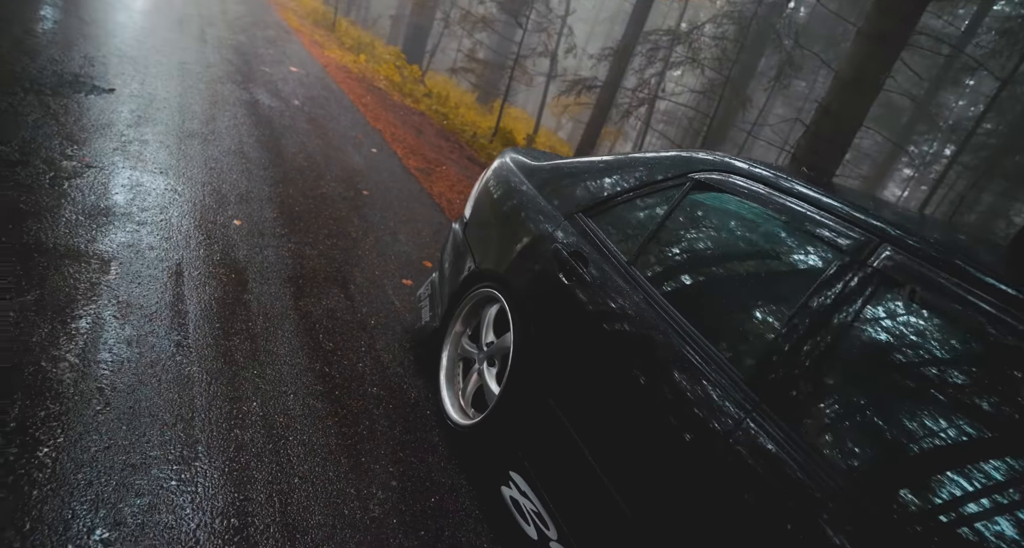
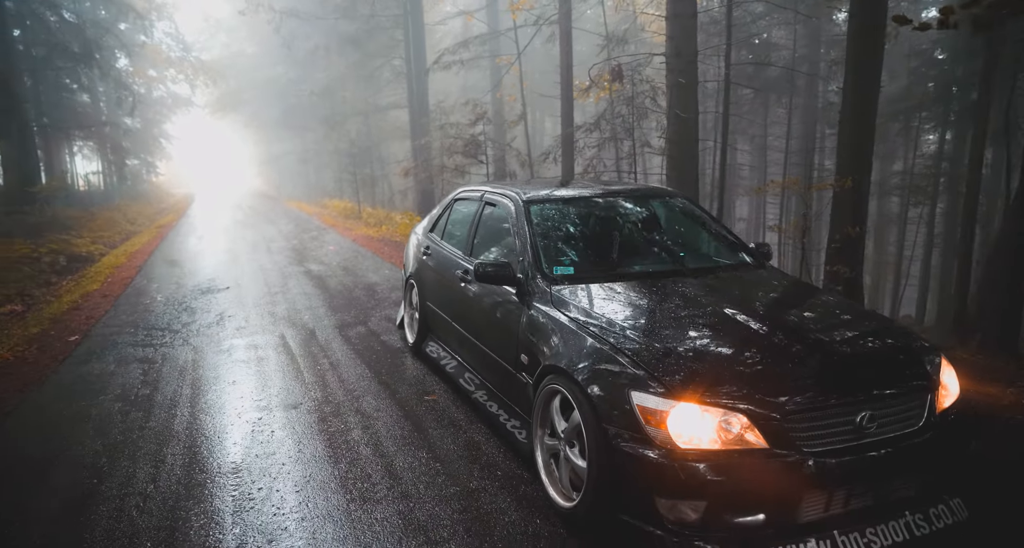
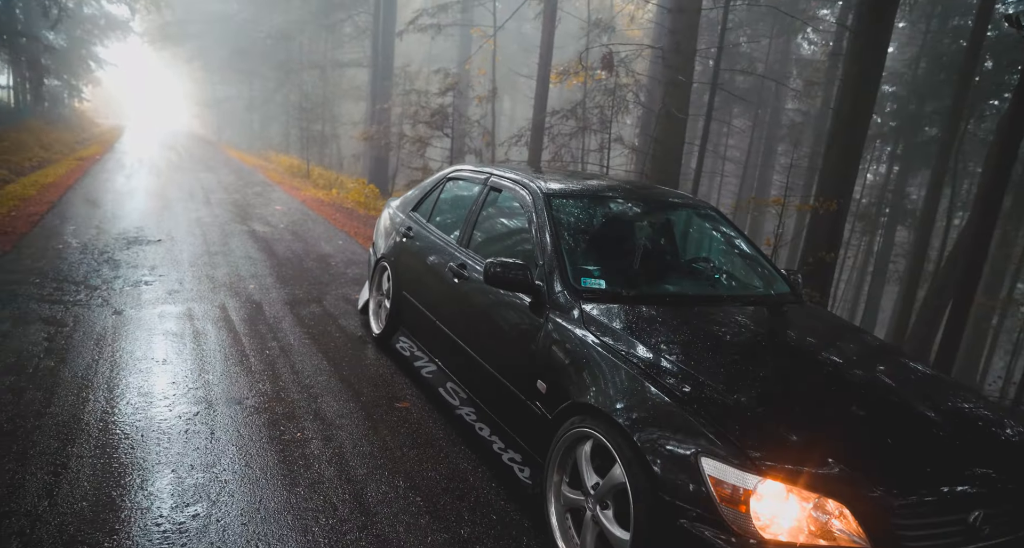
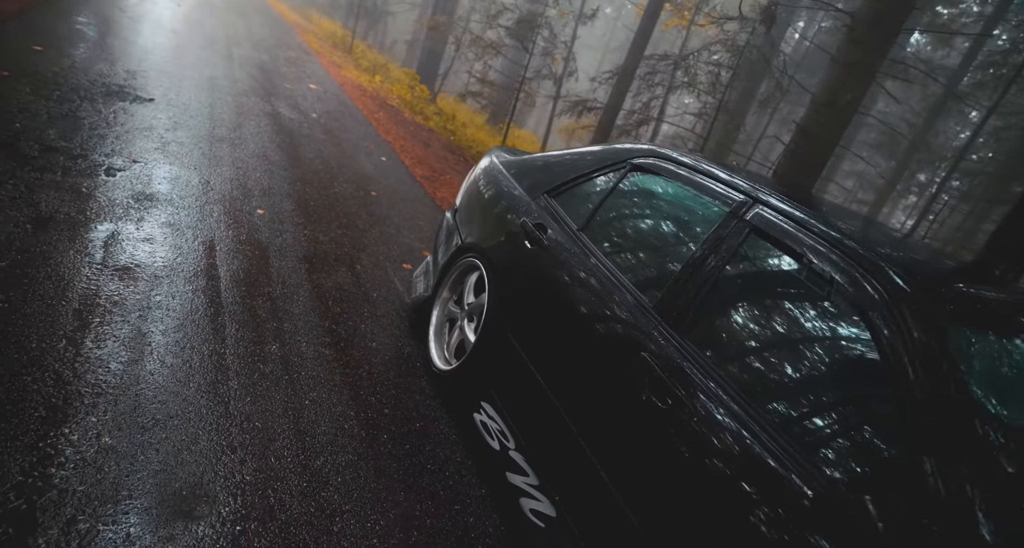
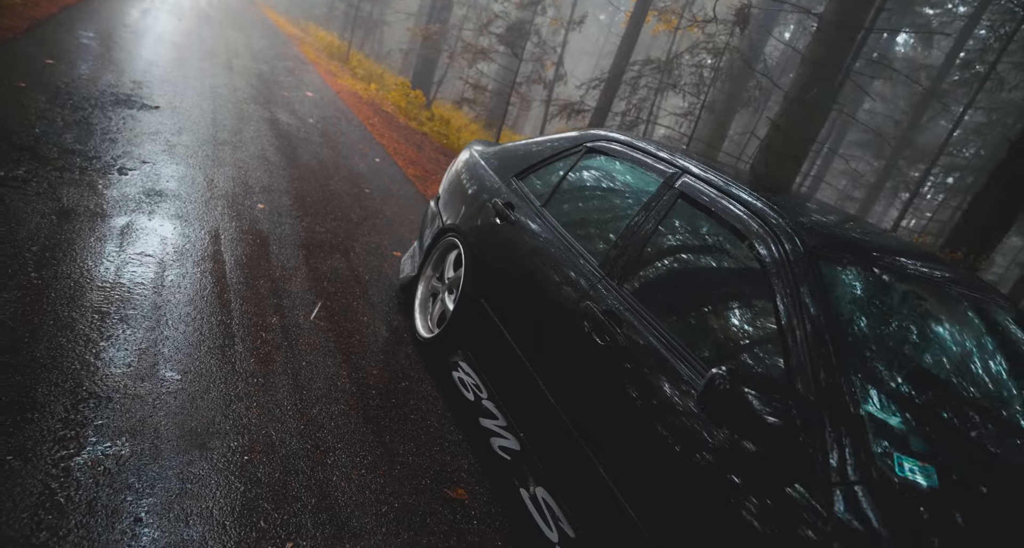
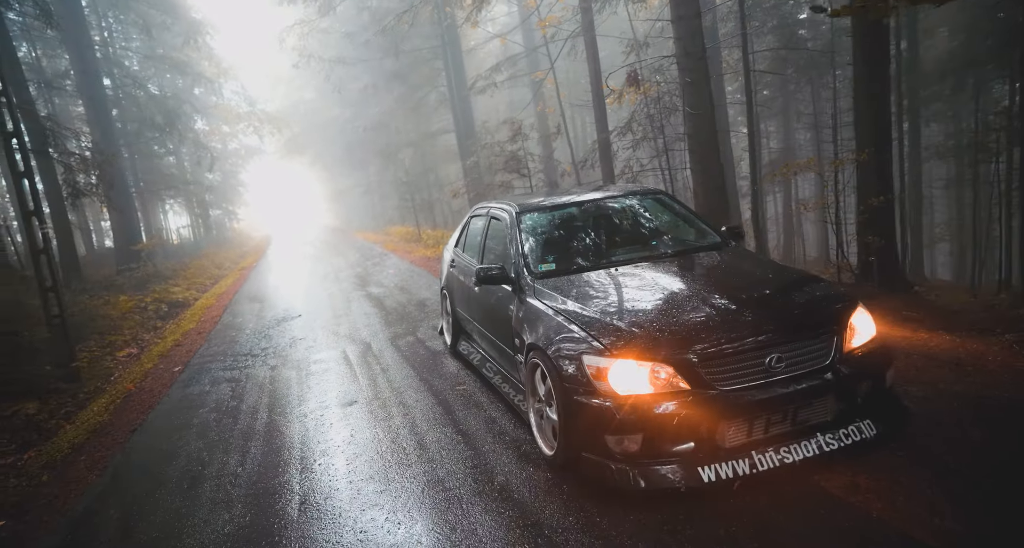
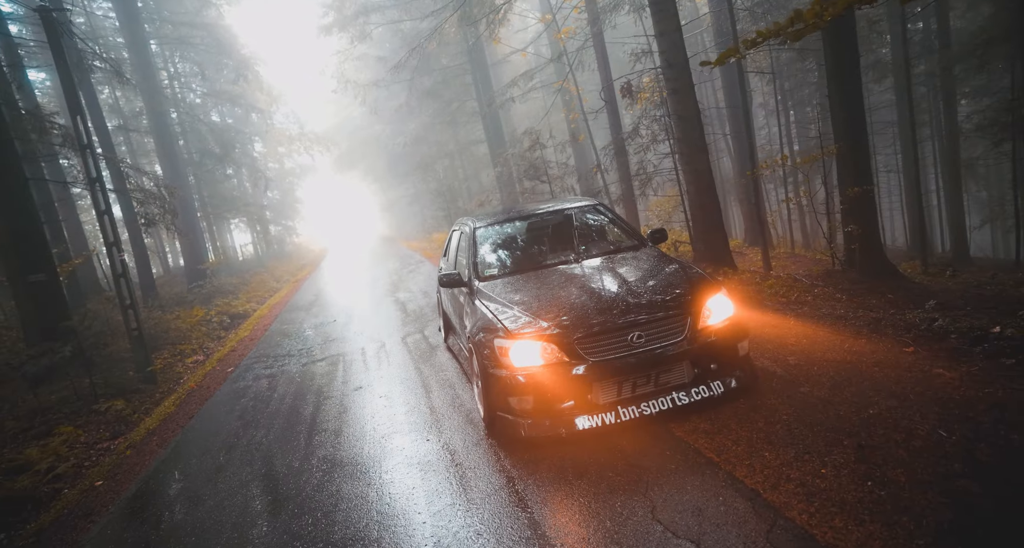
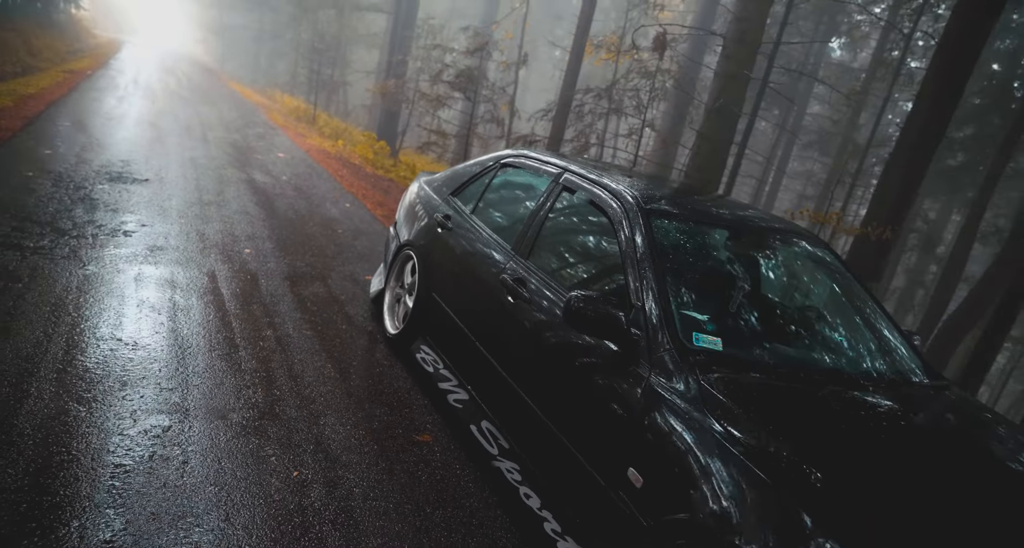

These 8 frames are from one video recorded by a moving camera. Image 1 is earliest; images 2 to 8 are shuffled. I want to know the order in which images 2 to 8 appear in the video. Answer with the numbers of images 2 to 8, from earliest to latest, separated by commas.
4, 5, 8, 3, 2, 6, 7
